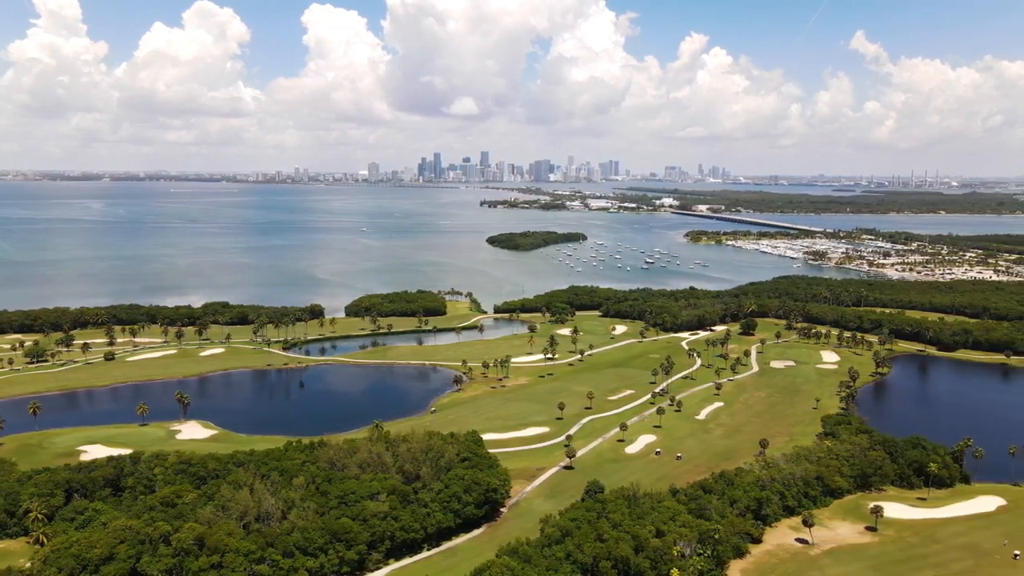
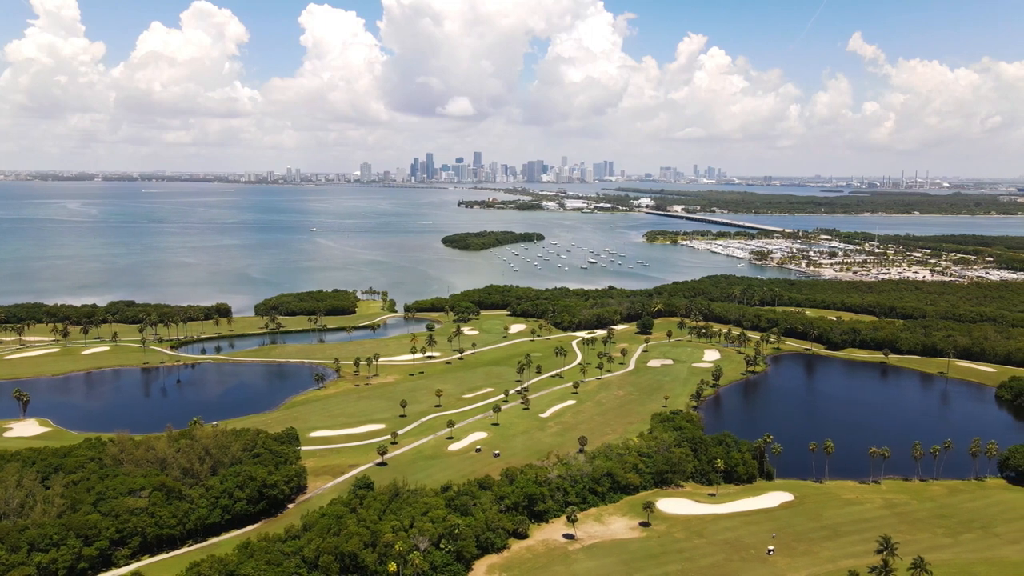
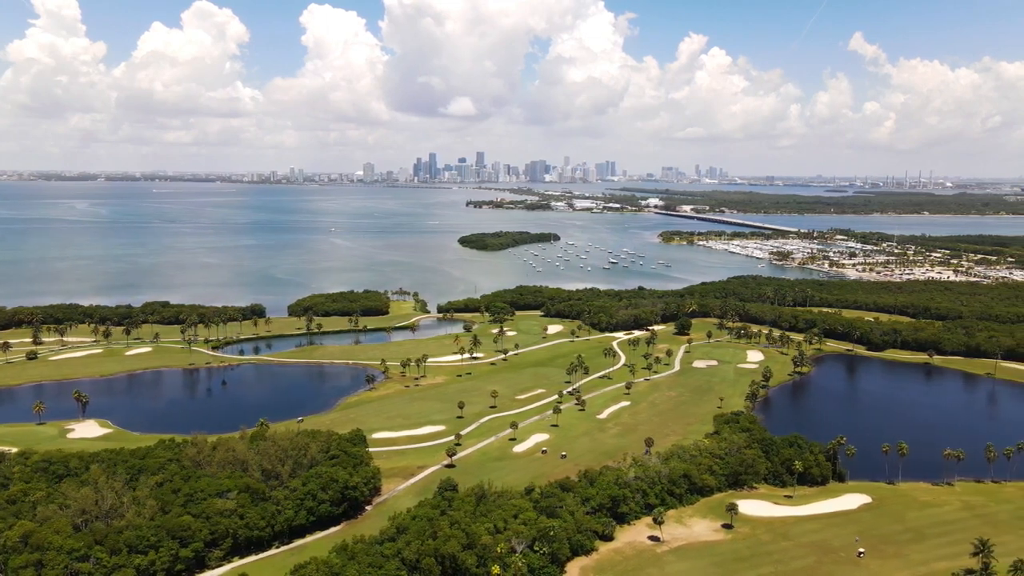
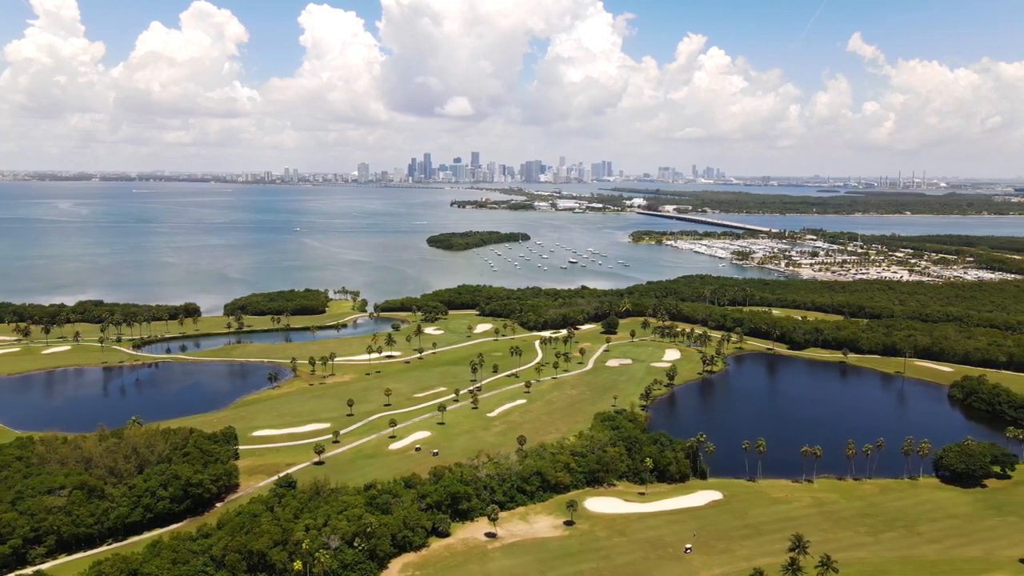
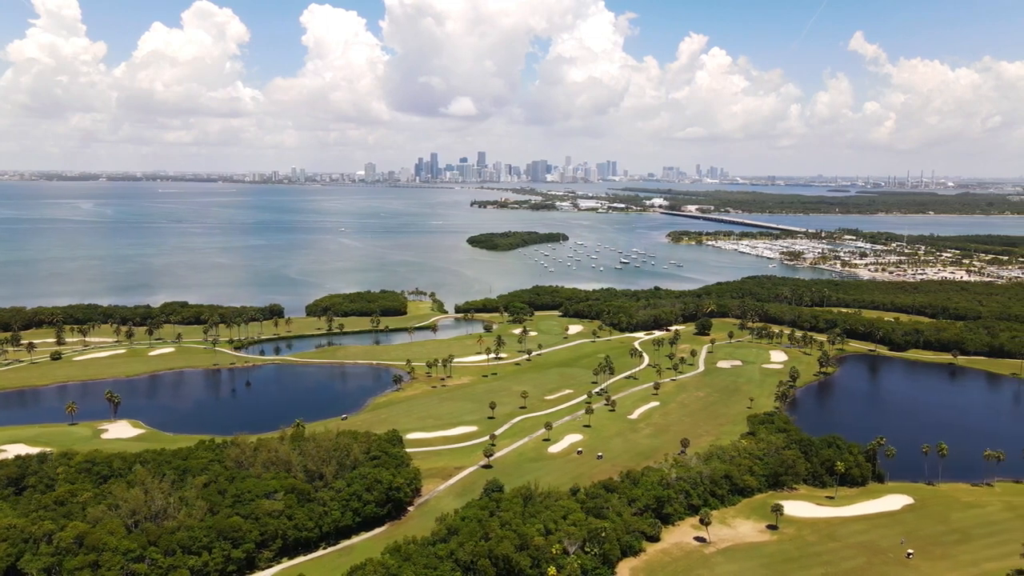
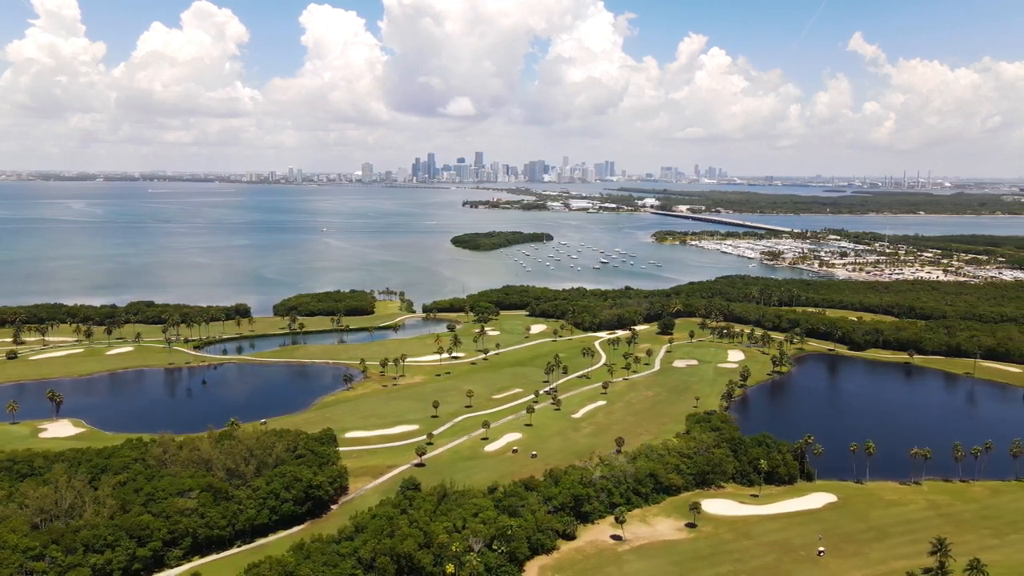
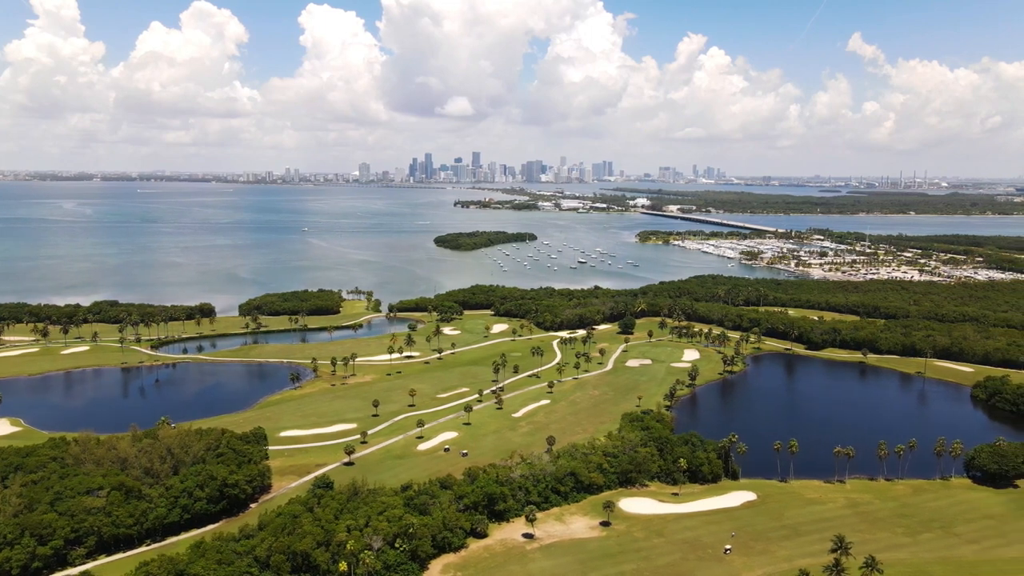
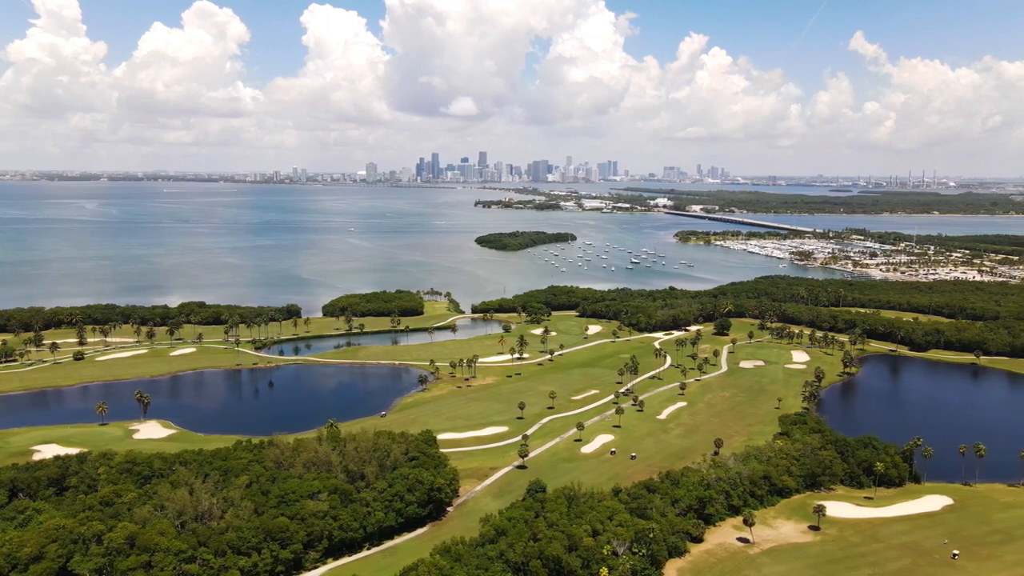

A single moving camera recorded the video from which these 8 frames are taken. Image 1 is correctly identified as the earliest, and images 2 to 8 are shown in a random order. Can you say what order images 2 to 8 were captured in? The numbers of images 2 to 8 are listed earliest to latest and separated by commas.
8, 5, 3, 6, 2, 7, 4
